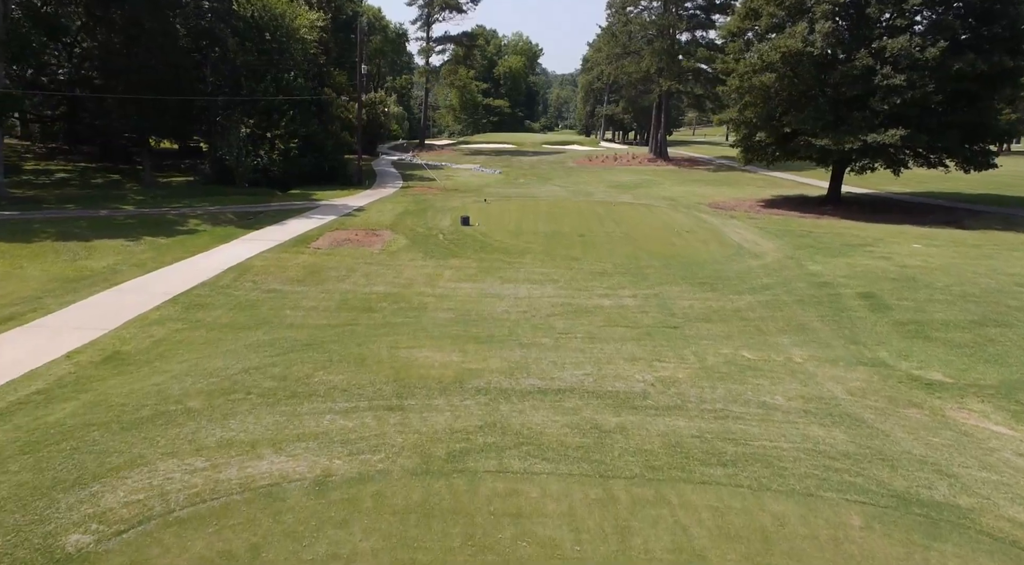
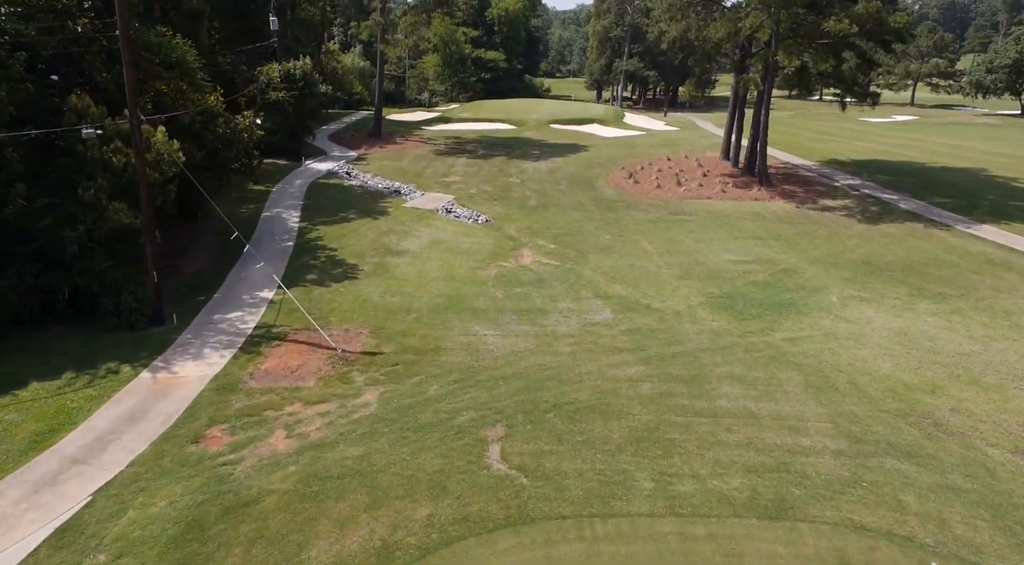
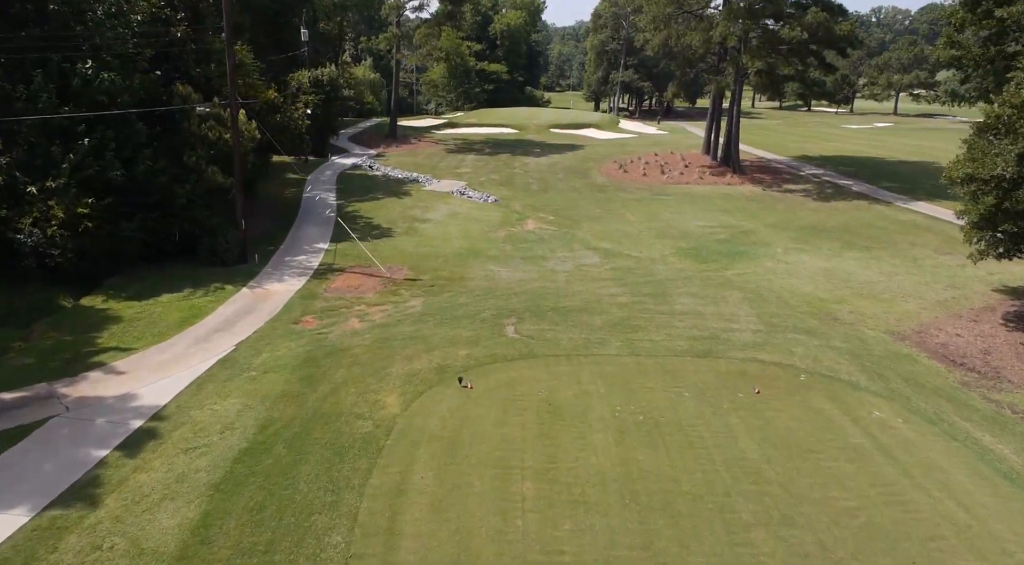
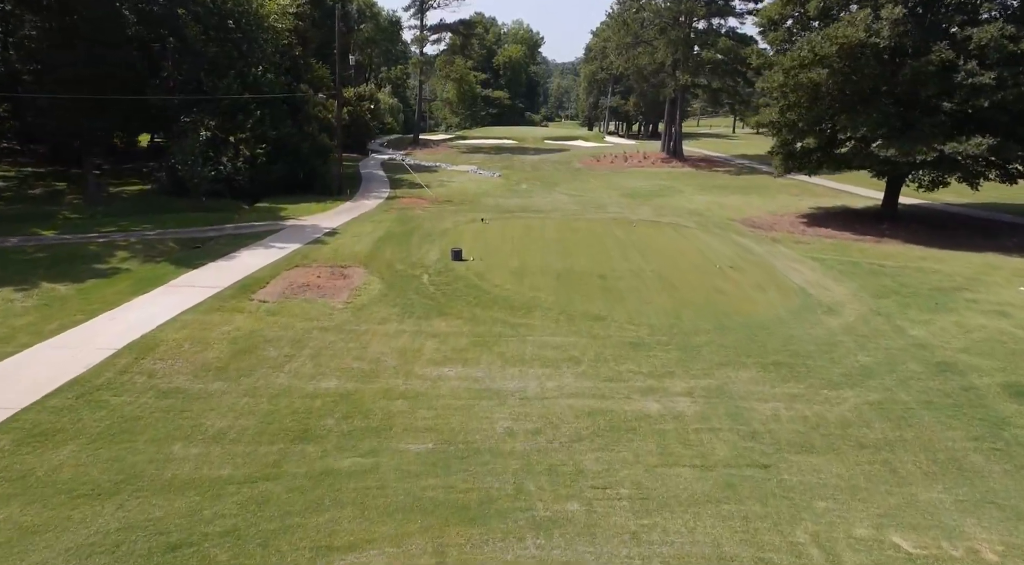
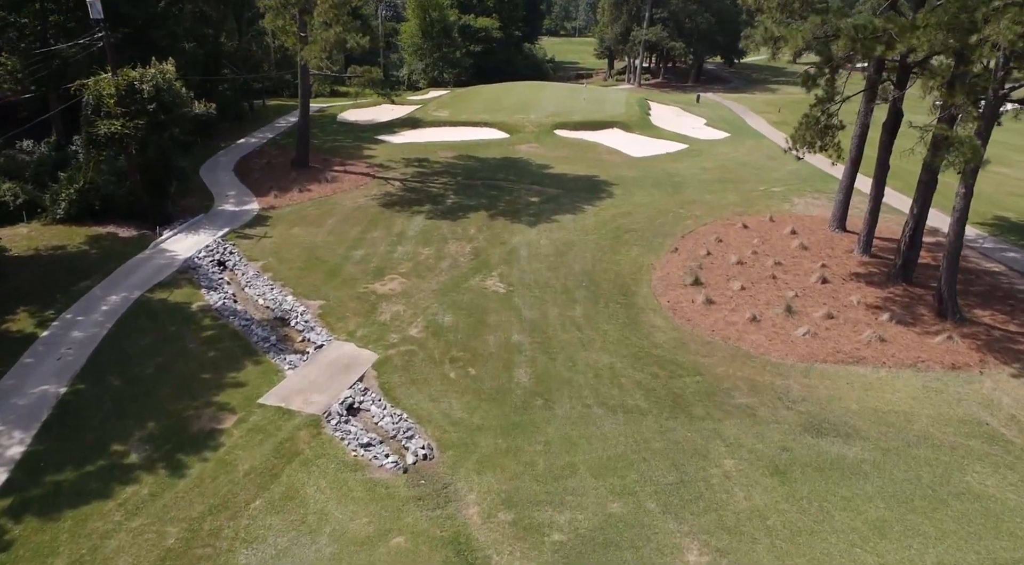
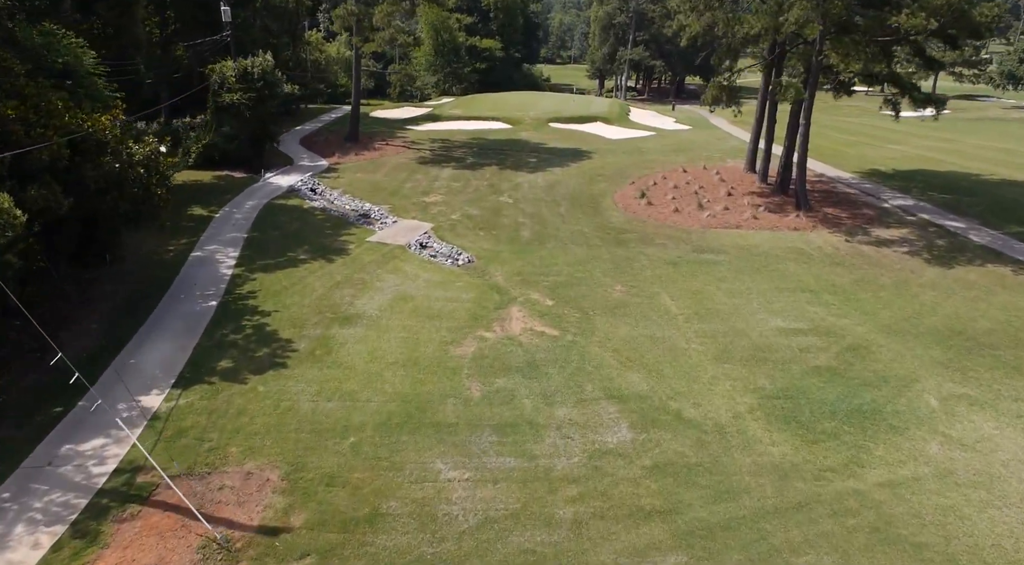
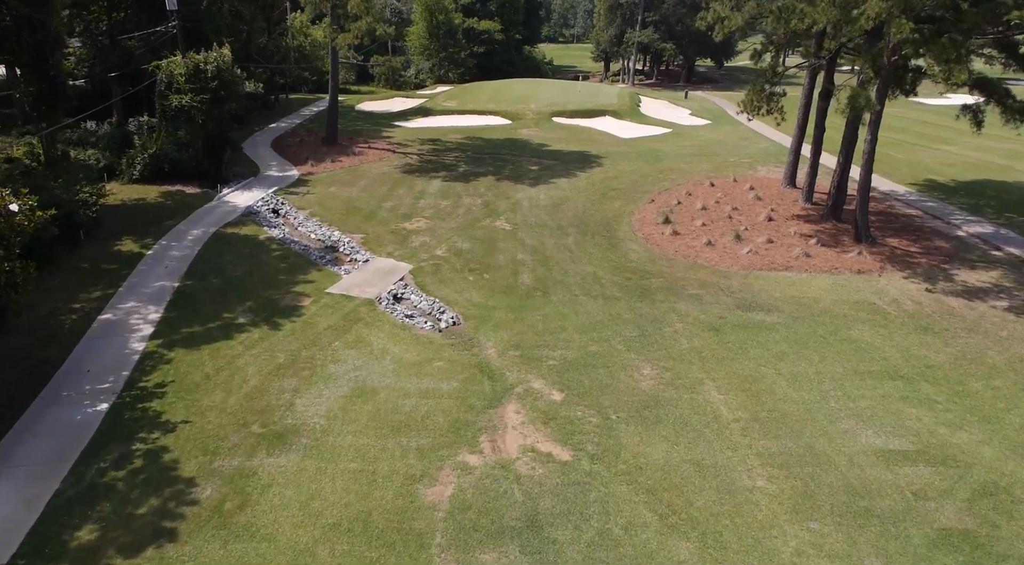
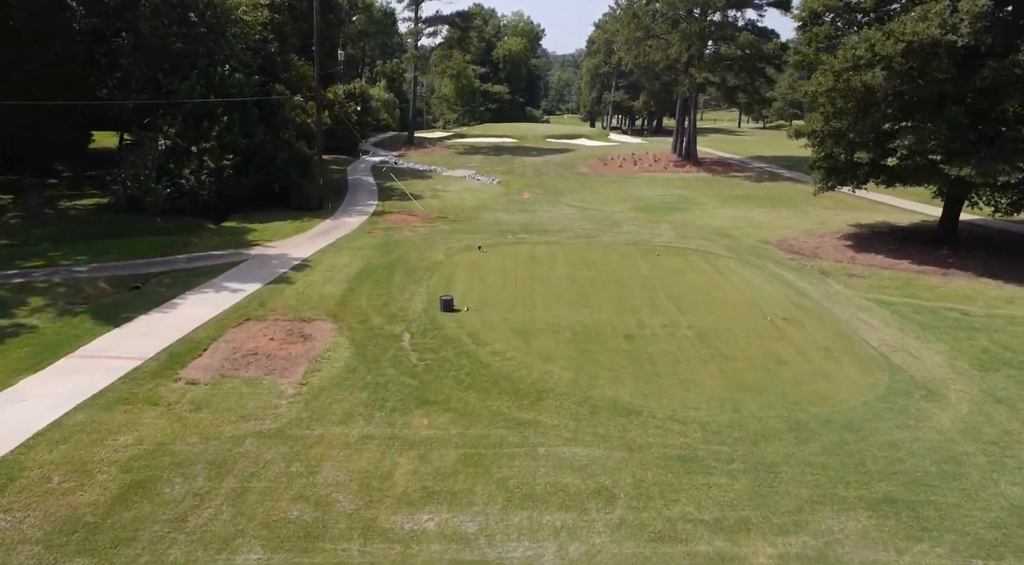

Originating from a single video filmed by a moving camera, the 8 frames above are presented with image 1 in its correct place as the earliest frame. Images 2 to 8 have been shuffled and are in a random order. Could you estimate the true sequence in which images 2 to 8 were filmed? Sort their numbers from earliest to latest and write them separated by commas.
4, 8, 3, 2, 6, 7, 5
